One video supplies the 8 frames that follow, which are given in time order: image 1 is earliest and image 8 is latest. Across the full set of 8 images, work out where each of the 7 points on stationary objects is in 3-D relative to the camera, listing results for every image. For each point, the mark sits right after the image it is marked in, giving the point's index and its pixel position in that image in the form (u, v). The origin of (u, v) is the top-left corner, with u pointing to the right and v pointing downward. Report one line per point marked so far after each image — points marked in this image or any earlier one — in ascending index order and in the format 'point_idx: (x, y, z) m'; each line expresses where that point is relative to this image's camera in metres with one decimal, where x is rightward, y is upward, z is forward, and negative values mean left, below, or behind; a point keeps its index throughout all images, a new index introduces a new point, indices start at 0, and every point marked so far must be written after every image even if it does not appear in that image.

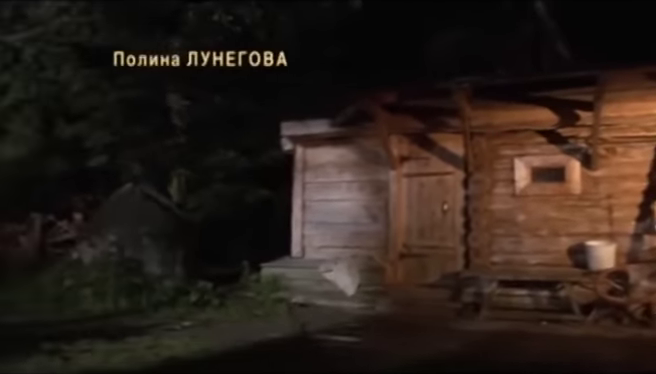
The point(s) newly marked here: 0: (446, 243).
0: (+3.0, -1.5, +14.6) m
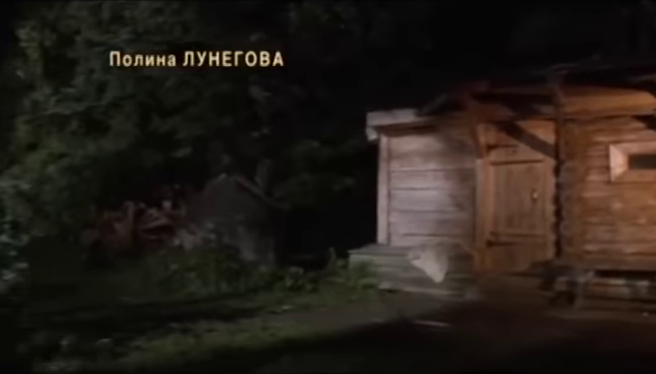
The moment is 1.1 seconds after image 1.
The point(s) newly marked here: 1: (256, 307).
0: (+5.6, -1.2, +14.6) m
1: (-2.0, -3.2, +14.3) m
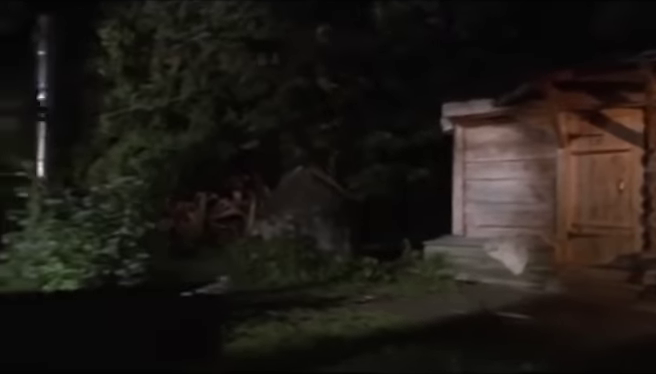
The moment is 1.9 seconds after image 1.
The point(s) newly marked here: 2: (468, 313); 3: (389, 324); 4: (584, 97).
0: (+7.9, -1.0, +14.2) m
1: (+0.3, -3.0, +14.8) m
2: (+3.4, -3.0, +12.9) m
3: (+1.3, -3.0, +11.6) m
4: (+7.0, +2.4, +14.5) m
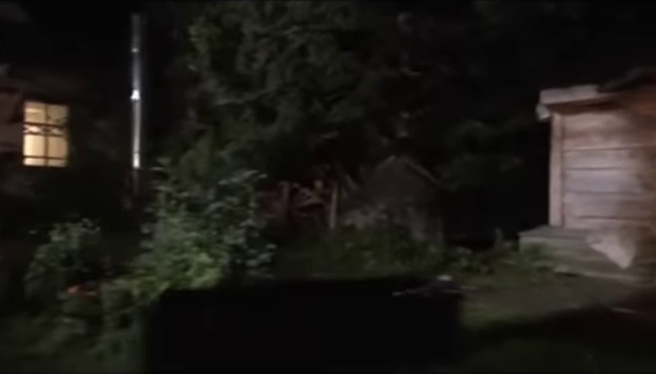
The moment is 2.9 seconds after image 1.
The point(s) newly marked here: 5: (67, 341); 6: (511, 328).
0: (+10.6, -0.7, +13.3) m
1: (+3.2, -2.8, +14.9) m
2: (+6.0, -2.8, +12.6) m
3: (+3.8, -2.8, +11.6) m
4: (+9.7, +2.6, +13.6) m
5: (-4.1, -2.4, +8.4) m
6: (+4.2, -2.8, +11.6) m
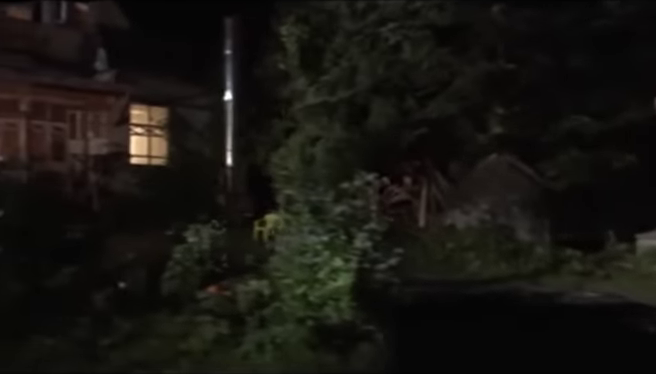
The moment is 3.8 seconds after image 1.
0: (+13.3, -0.8, +11.7) m
1: (+6.2, -2.8, +14.3) m
2: (+8.7, -2.8, +11.6) m
3: (+6.3, -2.8, +10.9) m
4: (+12.5, +2.6, +12.0) m
5: (-1.9, -2.5, +8.8) m
6: (+6.7, -2.8, +10.9) m
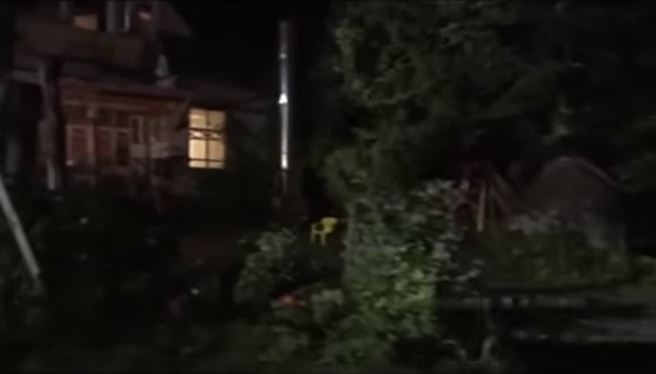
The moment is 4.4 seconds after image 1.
0: (+14.8, -0.9, +10.2) m
1: (+8.0, -3.0, +13.4) m
2: (+10.2, -3.0, +10.6) m
3: (+7.8, -3.0, +10.1) m
4: (+14.0, +2.4, +10.7) m
5: (-0.6, -2.7, +8.8) m
6: (+8.2, -3.0, +10.0) m
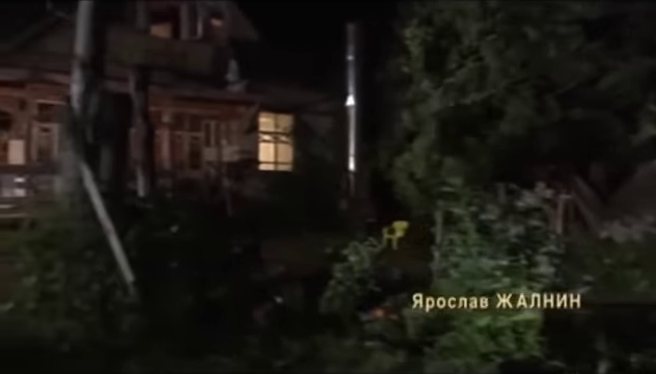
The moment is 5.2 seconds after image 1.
0: (+16.4, -1.1, +8.1) m
1: (+10.0, -3.1, +12.1) m
2: (+11.8, -3.2, +9.0) m
3: (+9.4, -3.2, +8.8) m
4: (+15.6, +2.3, +8.6) m
5: (+0.9, -2.8, +8.4) m
6: (+9.8, -3.2, +8.6) m
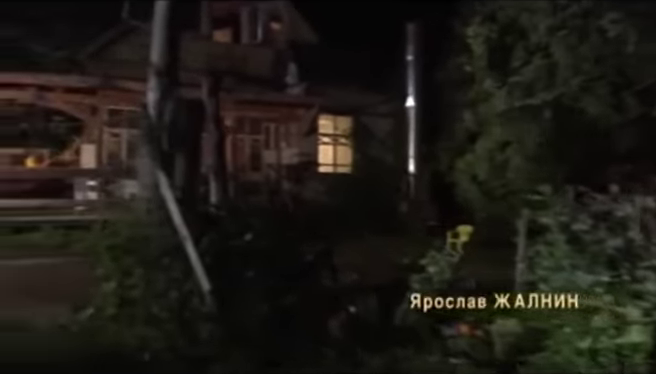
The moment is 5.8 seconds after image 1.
0: (+17.6, -1.2, +6.0) m
1: (+11.5, -3.3, +10.7) m
2: (+13.1, -3.3, +7.4) m
3: (+10.7, -3.3, +7.4) m
4: (+16.8, +2.1, +6.7) m
5: (+2.2, -3.0, +7.9) m
6: (+11.0, -3.3, +7.3) m
